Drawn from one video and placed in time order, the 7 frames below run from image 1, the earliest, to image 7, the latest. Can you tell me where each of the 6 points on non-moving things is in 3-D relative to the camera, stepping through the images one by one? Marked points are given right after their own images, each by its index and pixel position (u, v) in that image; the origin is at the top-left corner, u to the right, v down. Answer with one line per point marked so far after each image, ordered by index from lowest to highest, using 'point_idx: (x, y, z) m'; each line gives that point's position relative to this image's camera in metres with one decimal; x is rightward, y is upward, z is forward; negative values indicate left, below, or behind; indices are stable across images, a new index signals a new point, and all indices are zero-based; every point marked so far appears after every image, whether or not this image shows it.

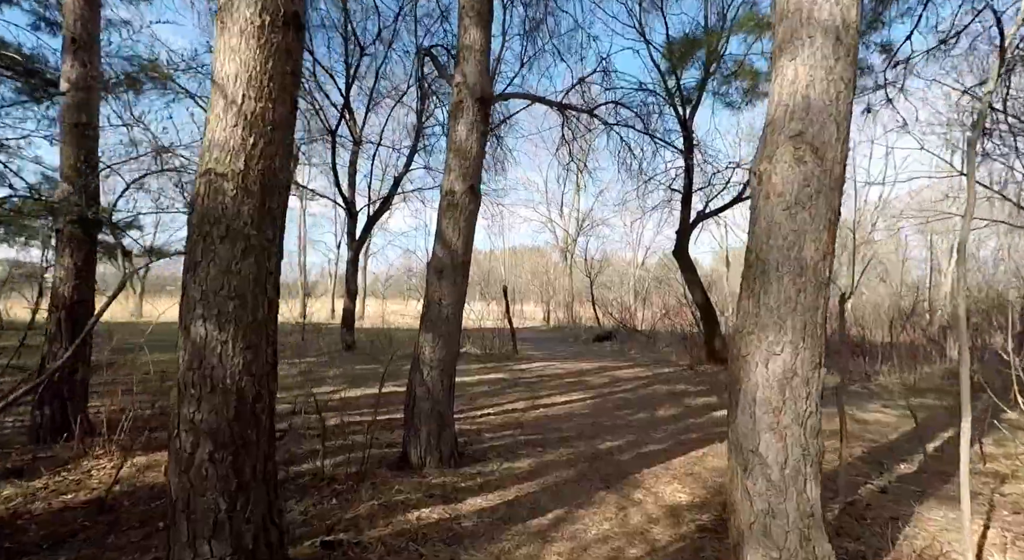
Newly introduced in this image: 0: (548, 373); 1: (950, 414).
0: (+0.6, -1.5, +8.7) m
1: (+4.8, -1.5, +6.1) m
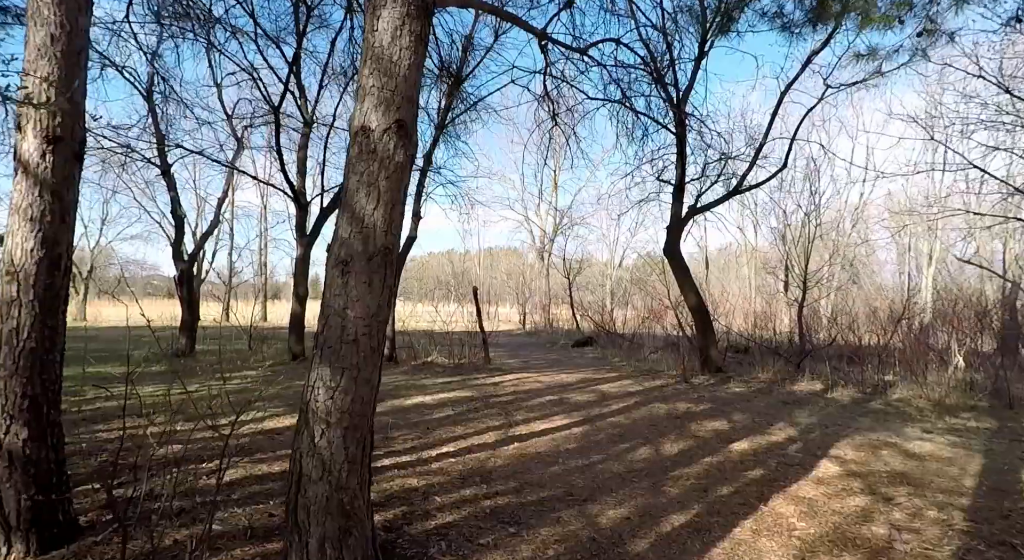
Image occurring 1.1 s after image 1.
0: (+0.2, -1.5, +7.5) m
1: (+4.5, -1.5, +5.1) m
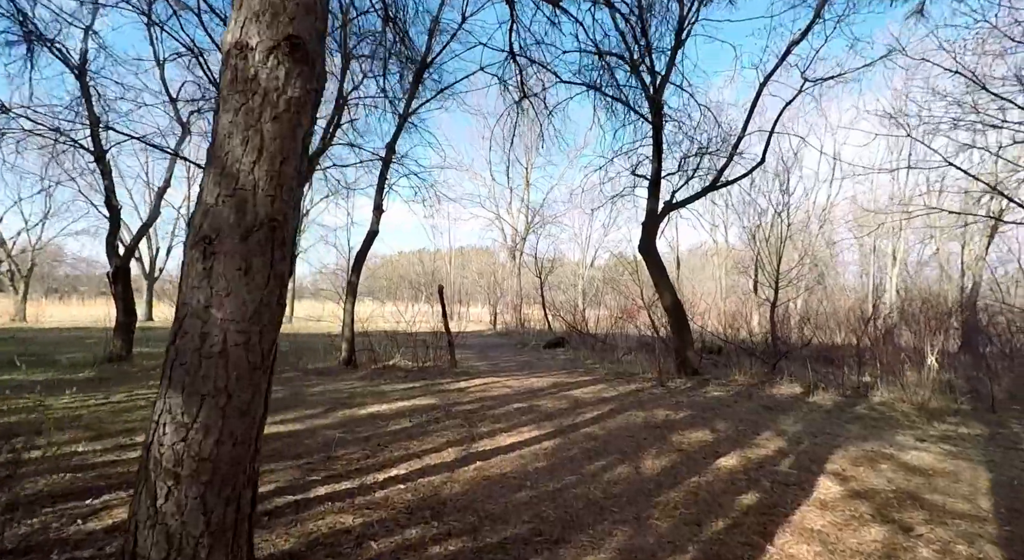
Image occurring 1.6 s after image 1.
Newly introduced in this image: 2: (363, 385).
0: (-0.3, -1.4, +7.0) m
1: (+4.2, -1.5, +4.8) m
2: (-2.0, -1.4, +7.4) m
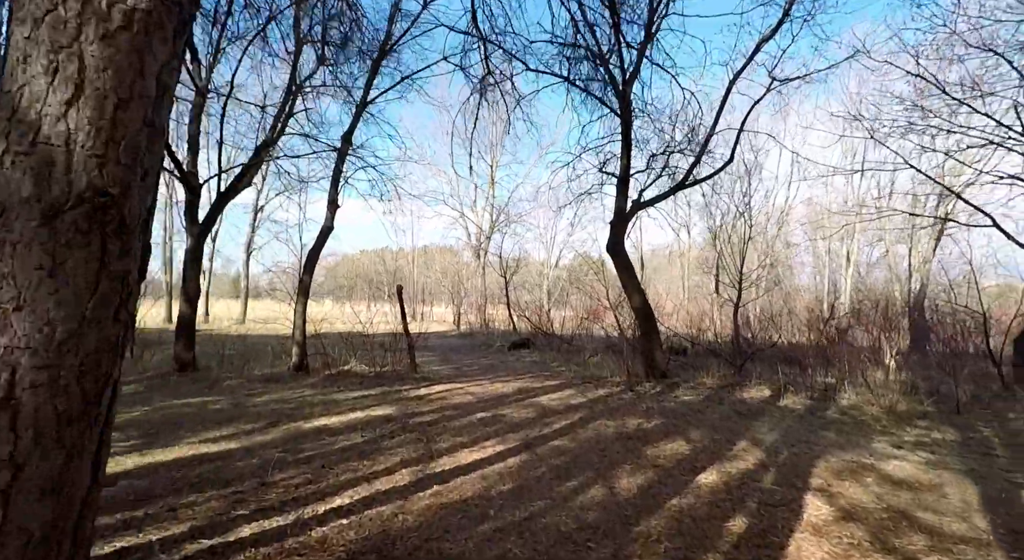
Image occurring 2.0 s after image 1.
0: (-0.7, -1.5, +6.5) m
1: (+3.9, -1.5, +4.6) m
2: (-2.4, -1.4, +6.9) m
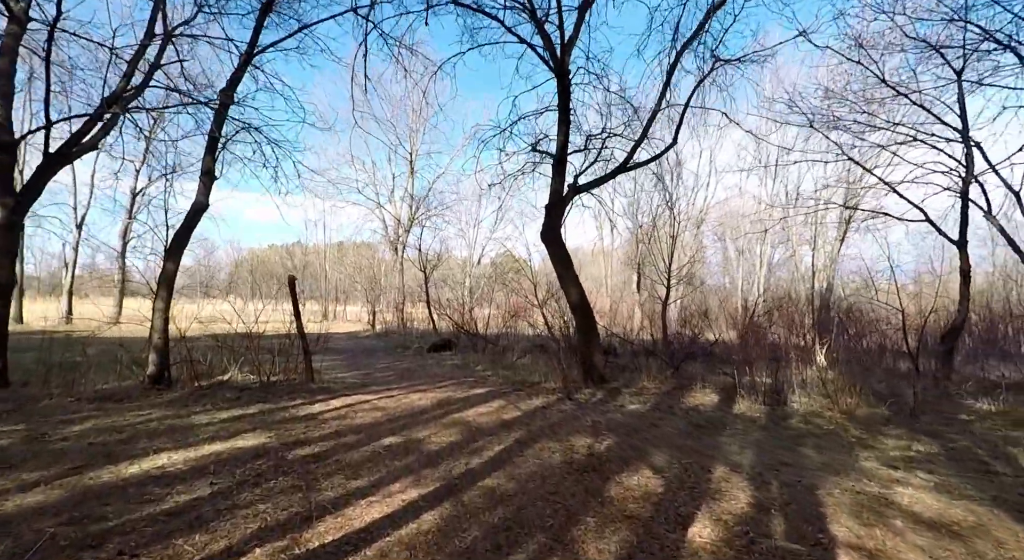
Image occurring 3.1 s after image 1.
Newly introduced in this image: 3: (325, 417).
0: (-1.5, -1.3, +5.2) m
1: (+3.3, -1.4, +3.9) m
2: (-3.2, -1.3, +5.2) m
3: (-1.9, -1.4, +5.5) m
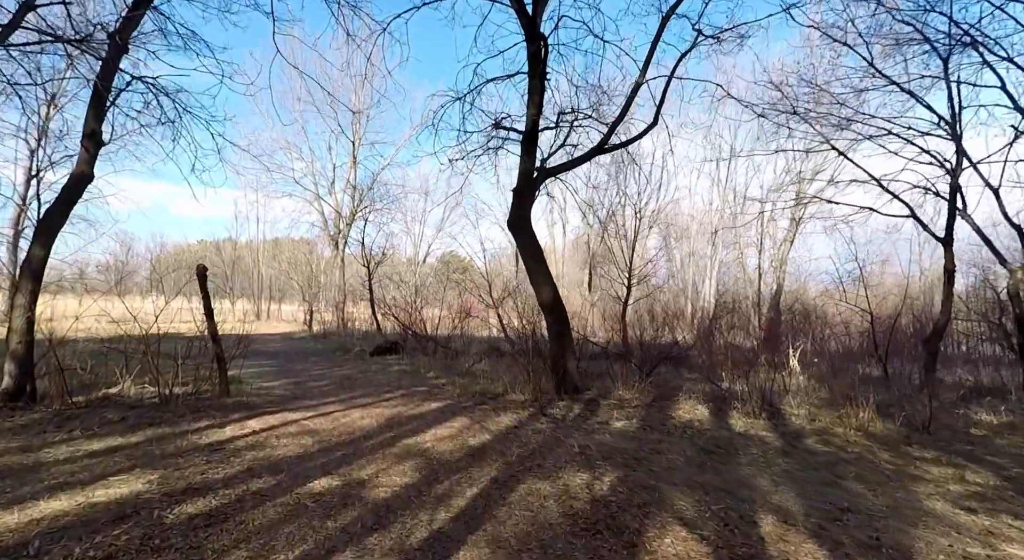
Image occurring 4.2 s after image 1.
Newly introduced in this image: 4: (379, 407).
0: (-1.7, -1.2, +3.9) m
1: (+3.2, -1.4, +3.1) m
2: (-3.4, -1.2, +3.8) m
3: (-2.1, -1.3, +4.2) m
4: (-1.4, -1.4, +6.0) m
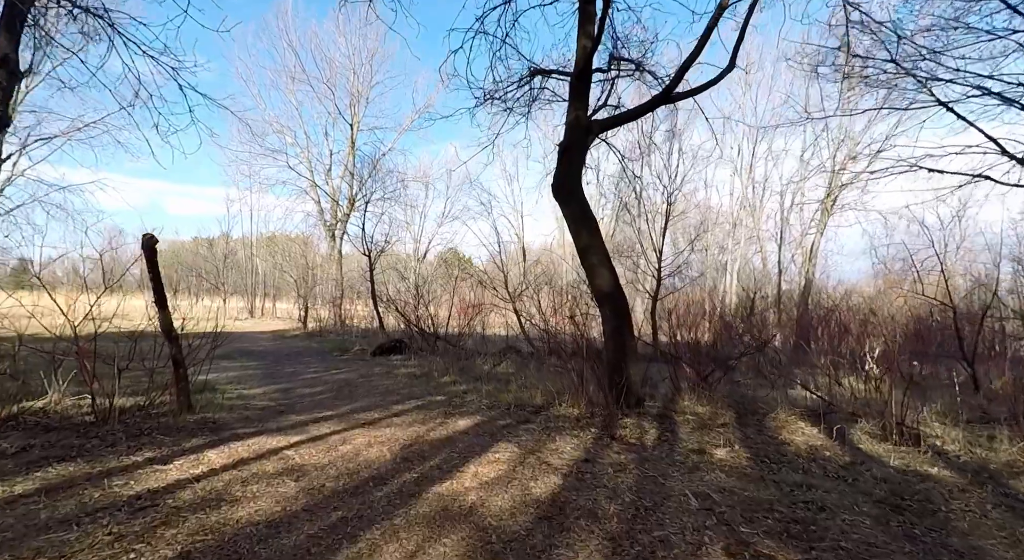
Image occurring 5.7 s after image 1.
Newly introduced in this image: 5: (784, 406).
0: (-1.2, -1.1, +2.4) m
1: (+3.7, -1.2, +1.6) m
2: (-3.0, -1.0, +2.3) m
3: (-1.6, -1.1, +2.7) m
4: (-1.0, -1.2, +4.5) m
5: (+3.1, -1.4, +6.2) m
